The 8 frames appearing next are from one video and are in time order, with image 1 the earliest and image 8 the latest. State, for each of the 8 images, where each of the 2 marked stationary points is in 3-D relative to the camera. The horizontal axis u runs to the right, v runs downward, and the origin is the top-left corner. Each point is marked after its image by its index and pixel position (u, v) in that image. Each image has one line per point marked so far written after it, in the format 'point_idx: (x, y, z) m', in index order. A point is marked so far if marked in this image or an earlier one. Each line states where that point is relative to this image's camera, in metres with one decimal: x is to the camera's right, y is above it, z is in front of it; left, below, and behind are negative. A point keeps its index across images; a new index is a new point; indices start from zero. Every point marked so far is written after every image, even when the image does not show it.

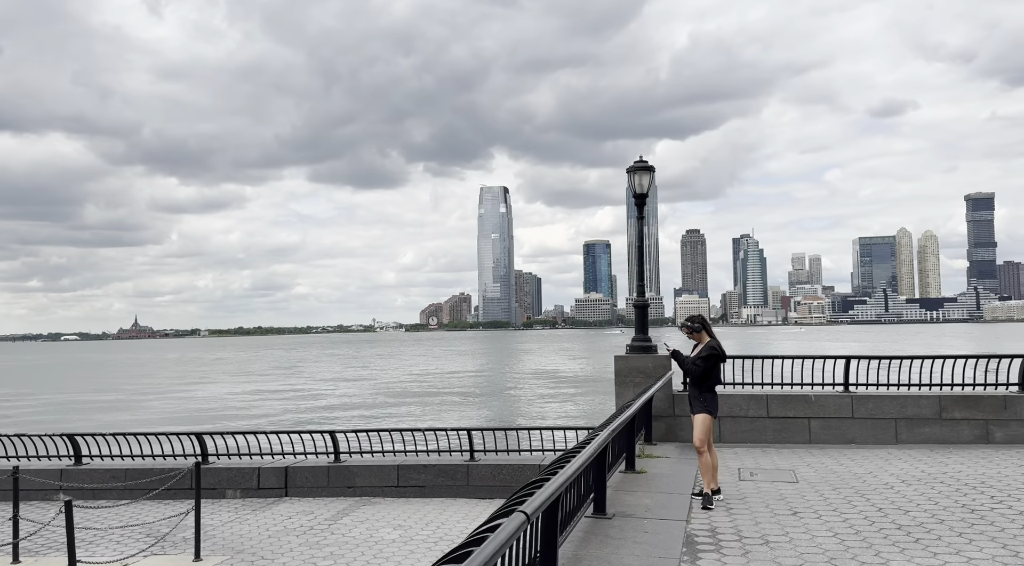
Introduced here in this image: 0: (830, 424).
0: (+6.6, -2.9, +18.5) m
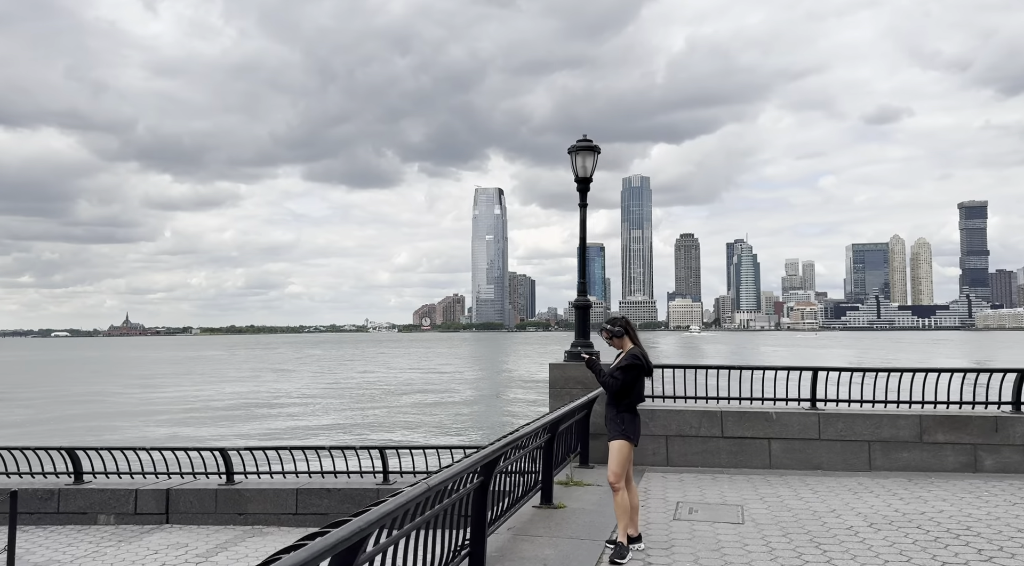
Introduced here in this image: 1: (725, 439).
0: (+5.0, -2.9, +15.9) m
1: (+3.8, -2.8, +16.1) m
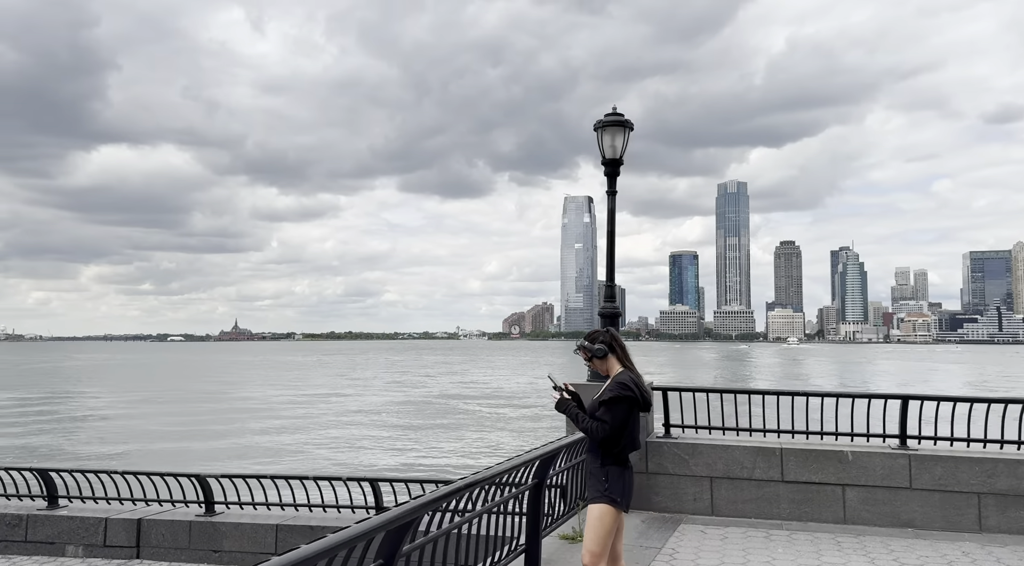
0: (+5.0, -3.0, +12.4) m
1: (+3.9, -2.8, +12.7) m
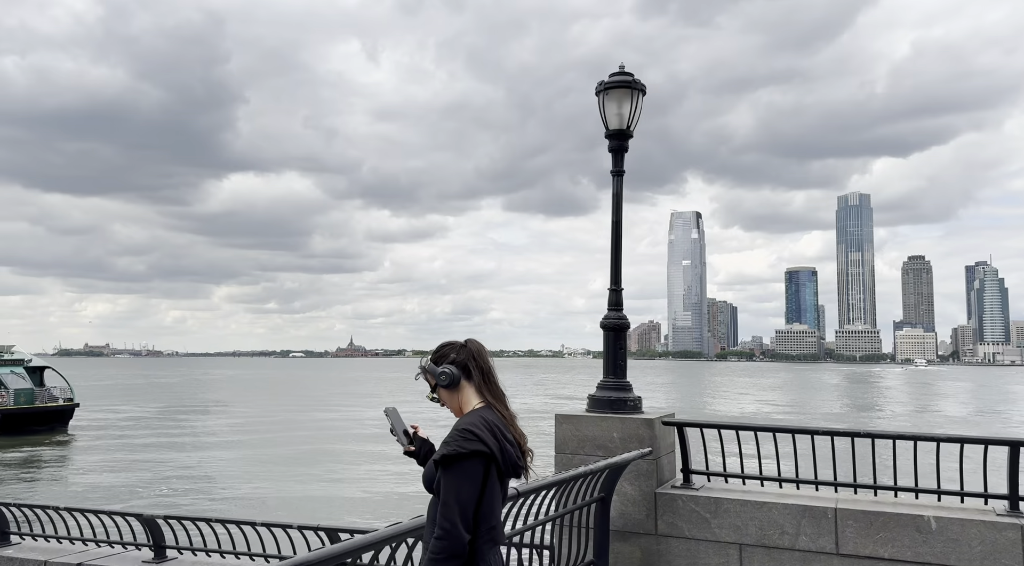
0: (+4.5, -2.9, +8.8) m
1: (+3.4, -2.8, +9.3) m
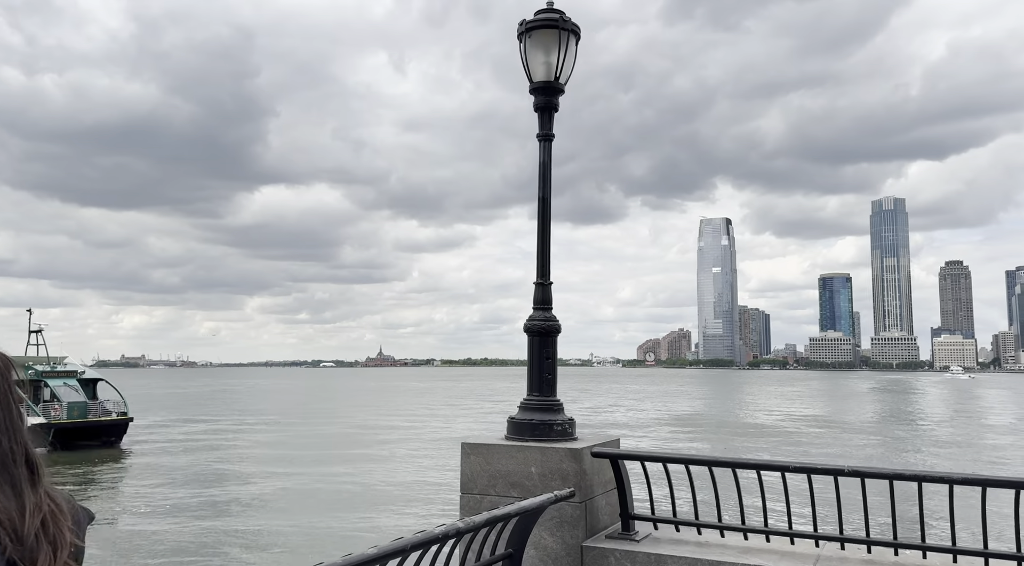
0: (+4.4, -2.9, +7.6) m
1: (+3.4, -2.9, +8.1) m
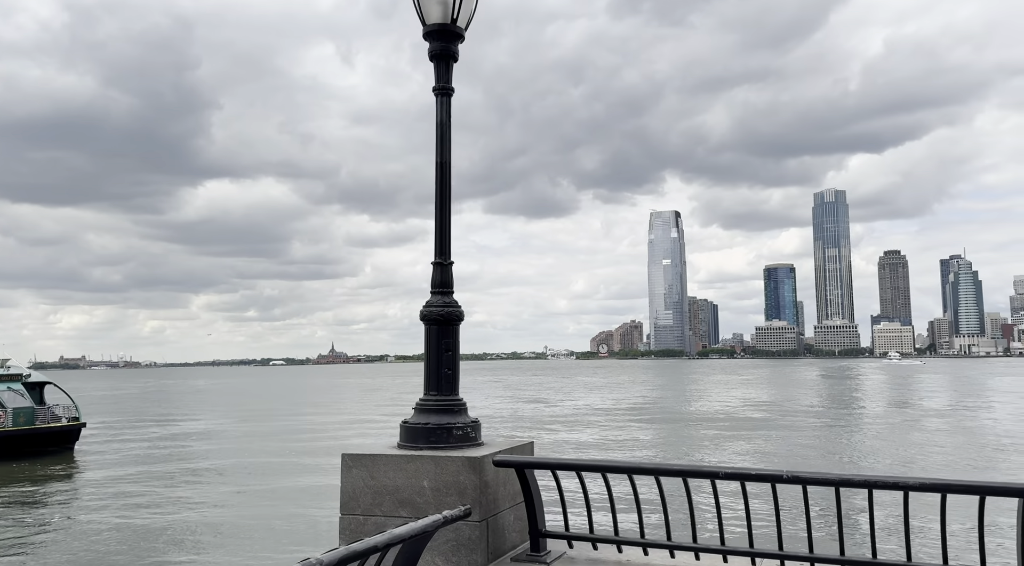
0: (+4.8, -2.9, +9.5) m
1: (+3.8, -2.8, +10.0) m
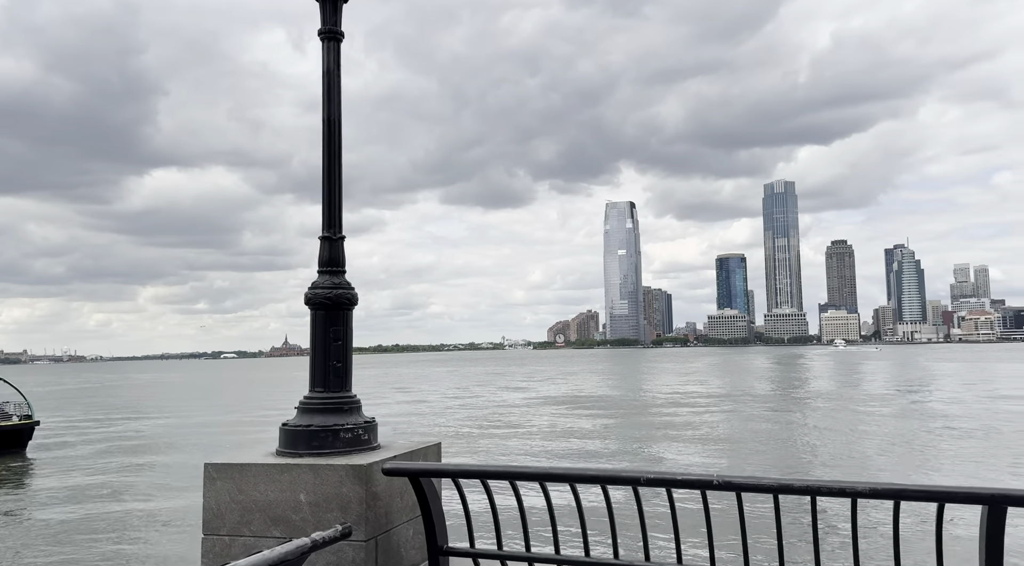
0: (+4.9, -2.8, +10.6) m
1: (+3.8, -2.8, +11.0) m
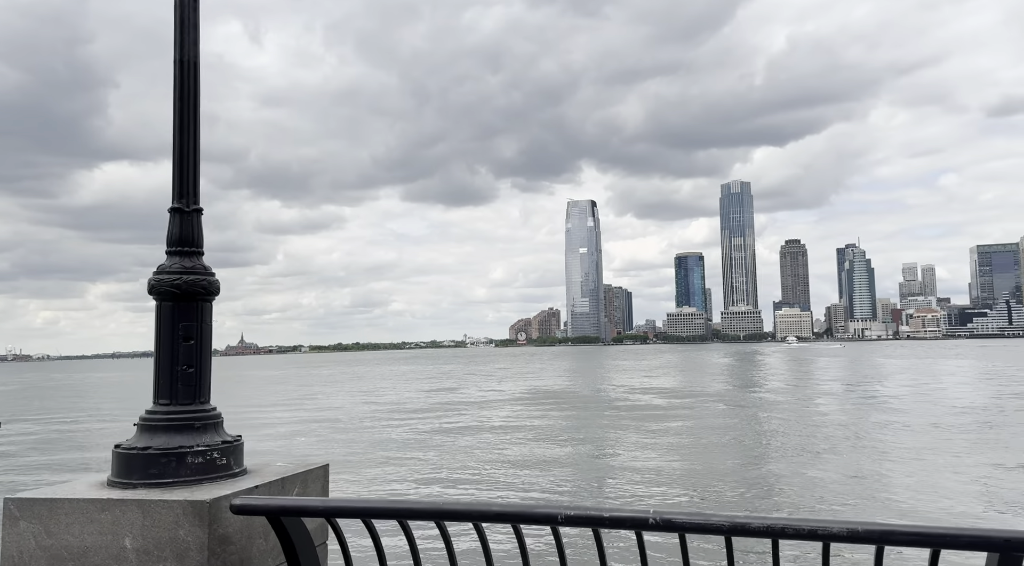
0: (+5.1, -2.8, +11.8) m
1: (+4.0, -2.7, +12.2) m
